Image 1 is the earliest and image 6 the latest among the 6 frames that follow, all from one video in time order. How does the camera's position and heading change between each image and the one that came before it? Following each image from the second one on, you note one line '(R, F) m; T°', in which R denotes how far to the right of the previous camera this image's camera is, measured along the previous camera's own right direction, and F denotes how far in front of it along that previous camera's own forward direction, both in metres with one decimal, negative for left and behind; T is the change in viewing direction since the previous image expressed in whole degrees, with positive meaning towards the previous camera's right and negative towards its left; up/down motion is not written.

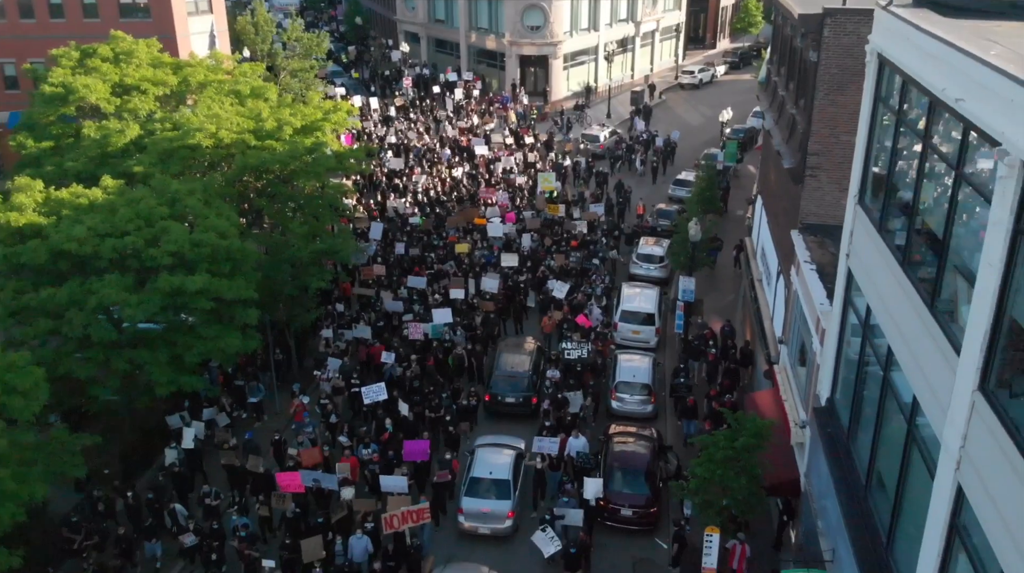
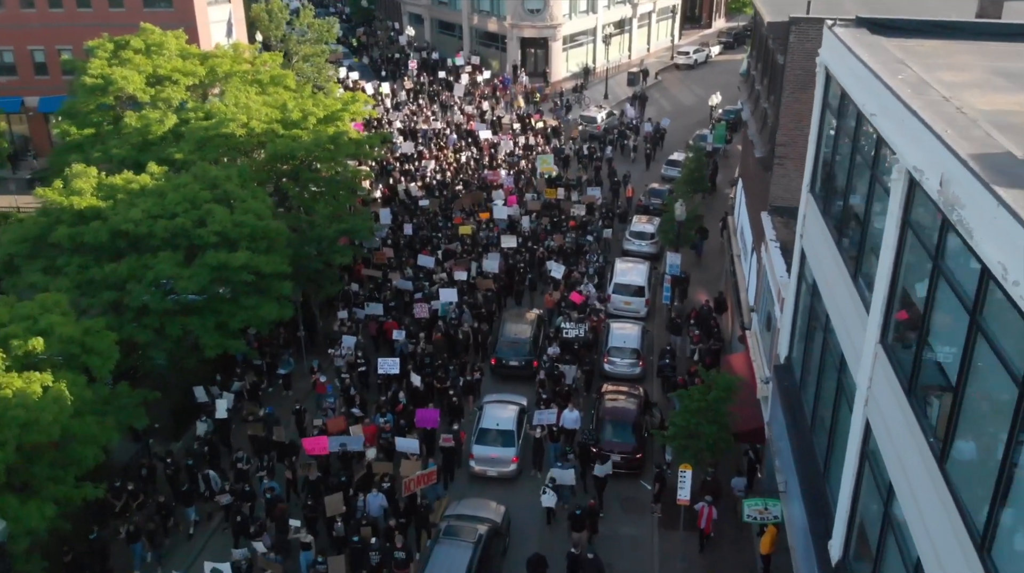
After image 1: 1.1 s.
(-0.1, -2.7) m; 0°
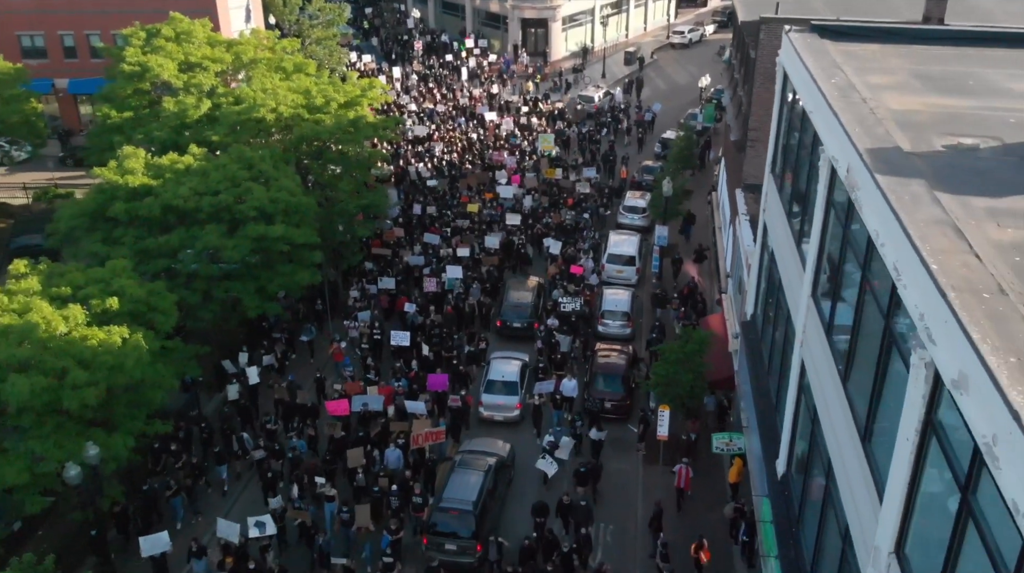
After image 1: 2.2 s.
(-0.1, -3.1) m; 0°
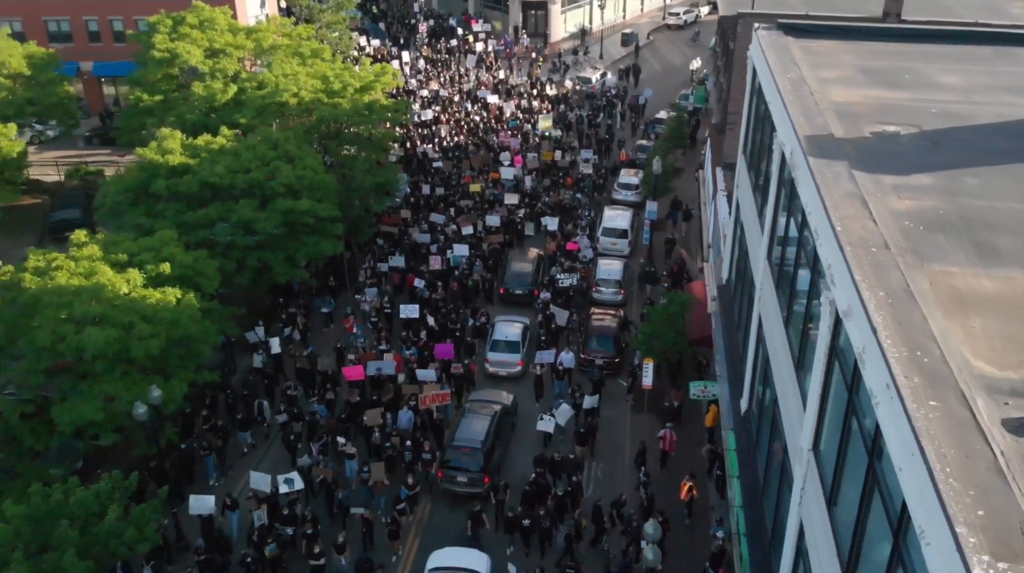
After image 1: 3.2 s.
(-0.1, -2.9) m; 0°
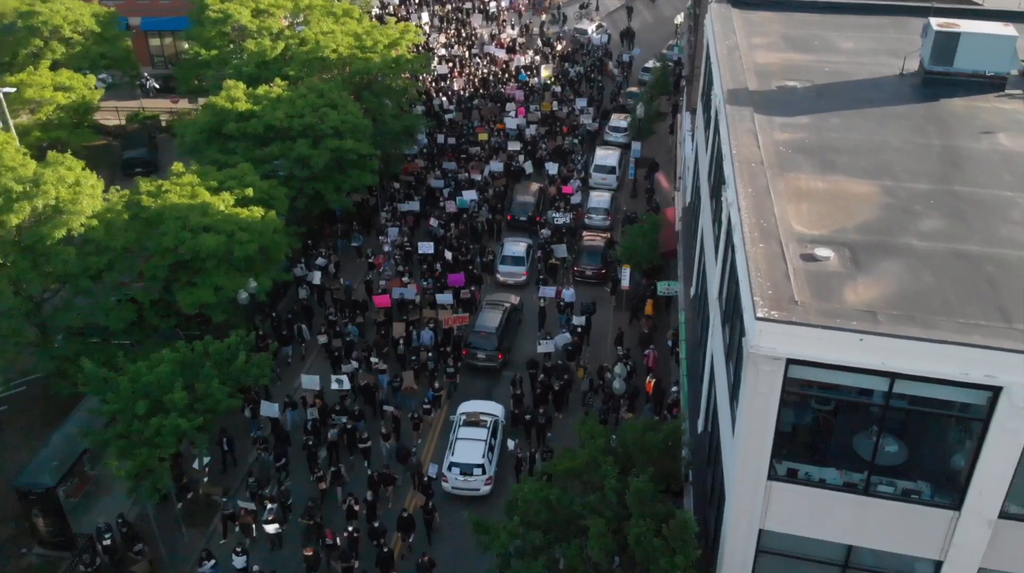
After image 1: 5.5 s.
(-0.2, -6.7) m; 0°
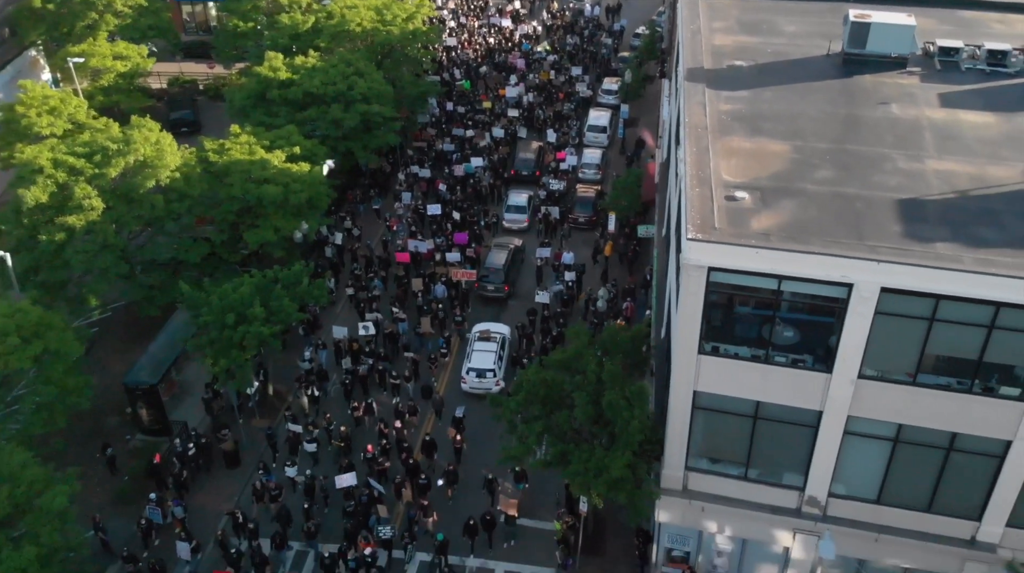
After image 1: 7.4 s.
(-0.1, -6.1) m; 0°
